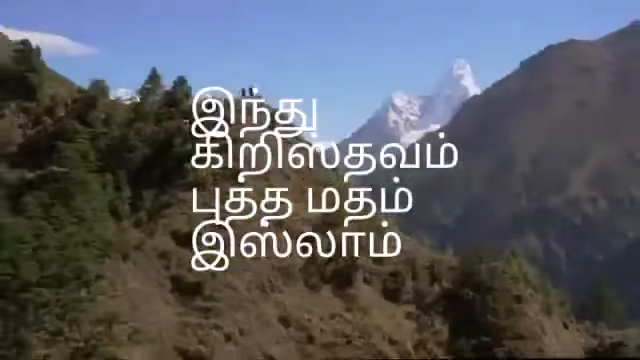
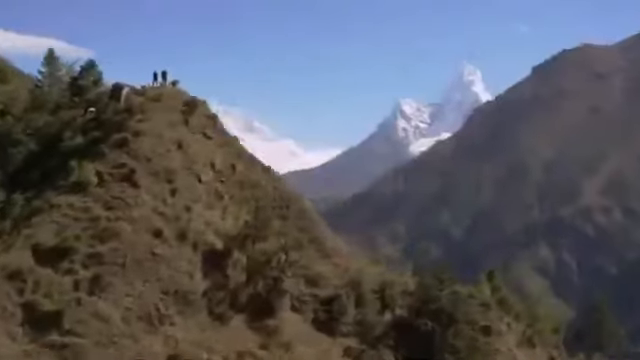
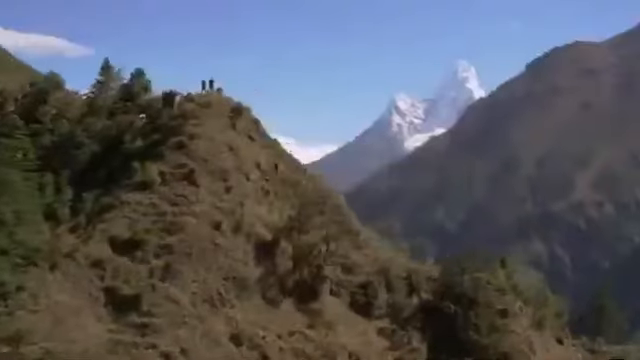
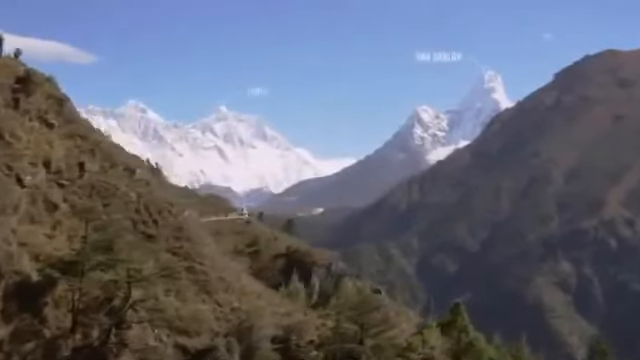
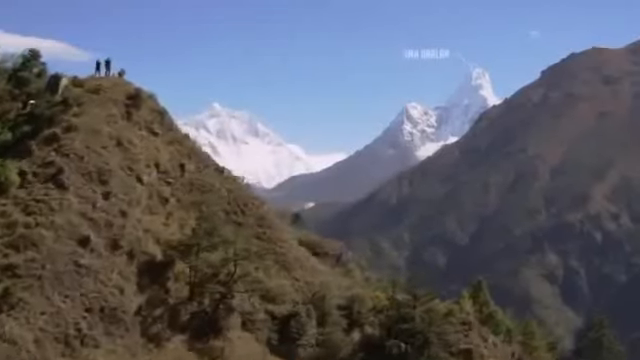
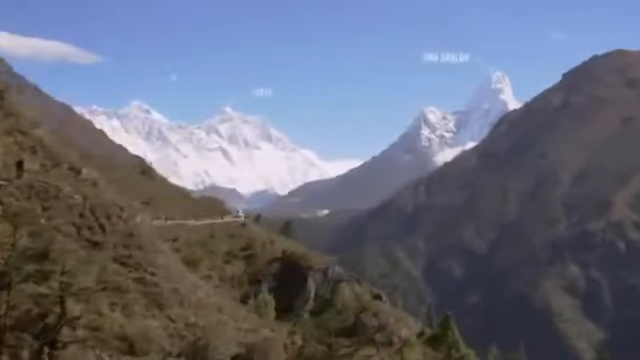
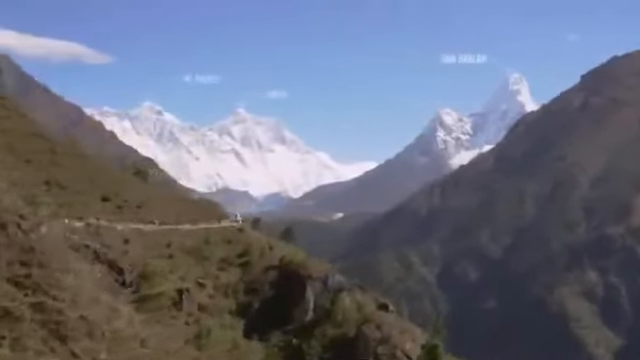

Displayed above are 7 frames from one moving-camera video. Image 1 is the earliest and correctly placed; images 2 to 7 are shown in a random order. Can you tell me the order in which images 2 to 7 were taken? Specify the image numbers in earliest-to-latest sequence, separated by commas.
3, 2, 5, 4, 6, 7
